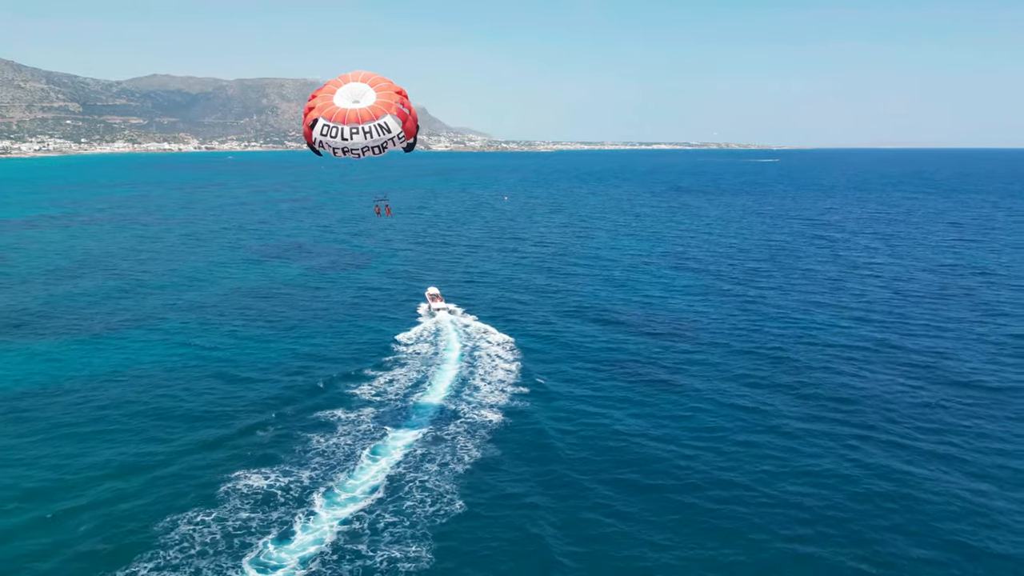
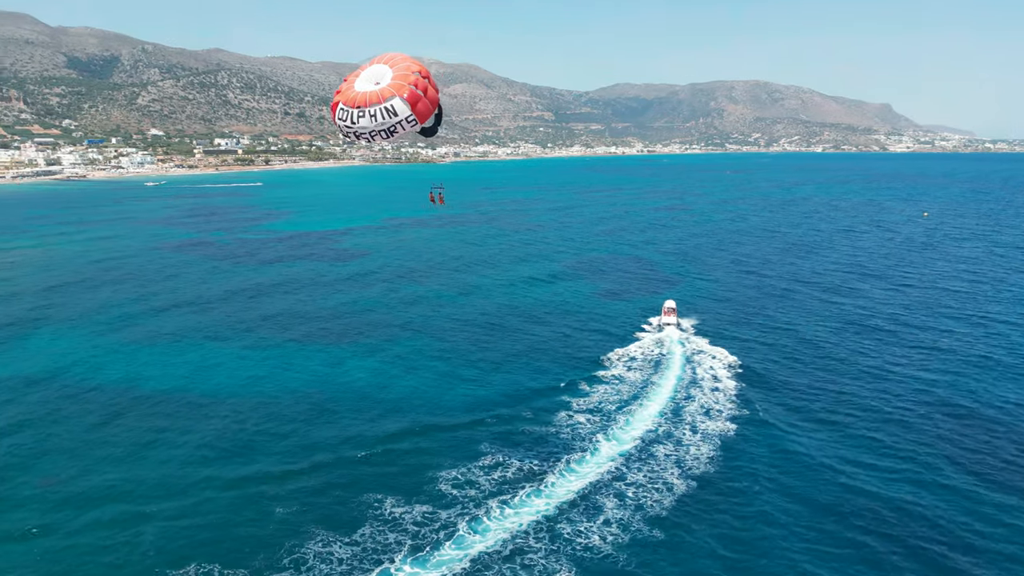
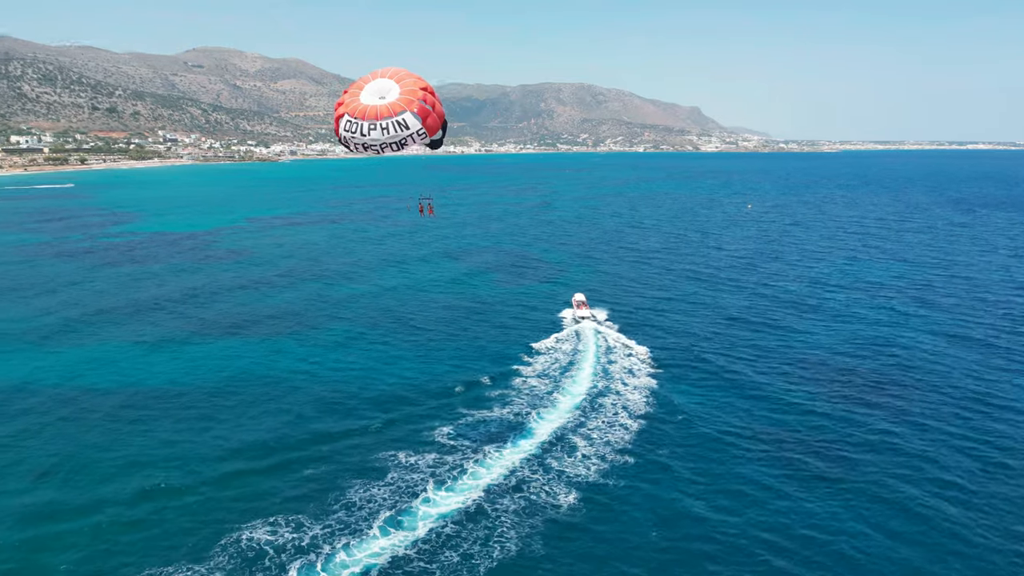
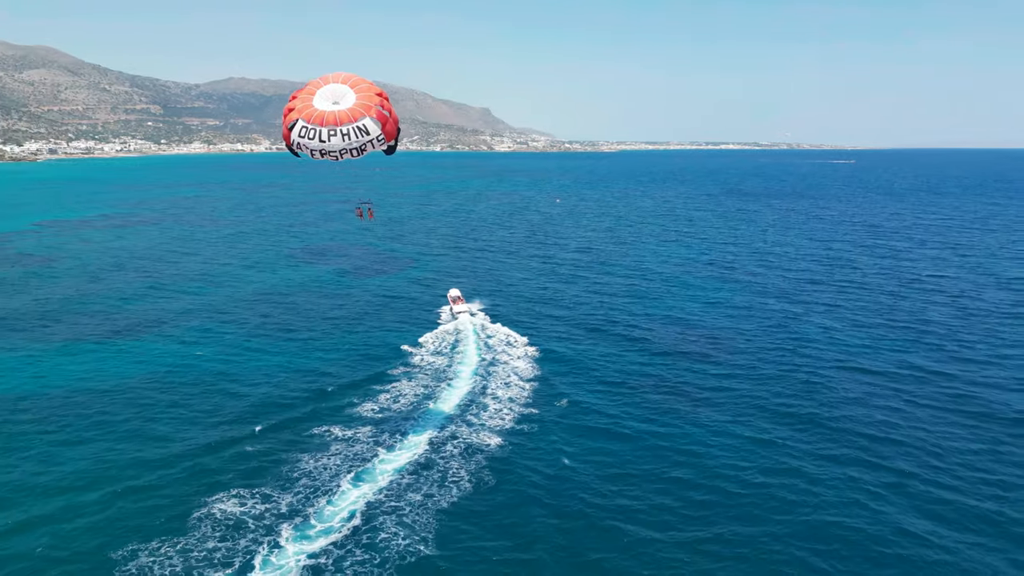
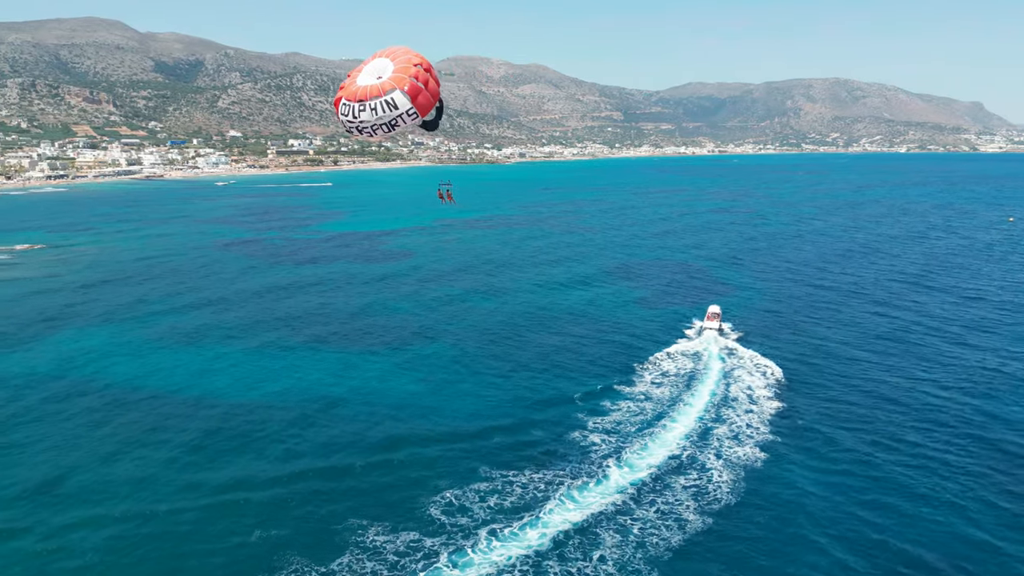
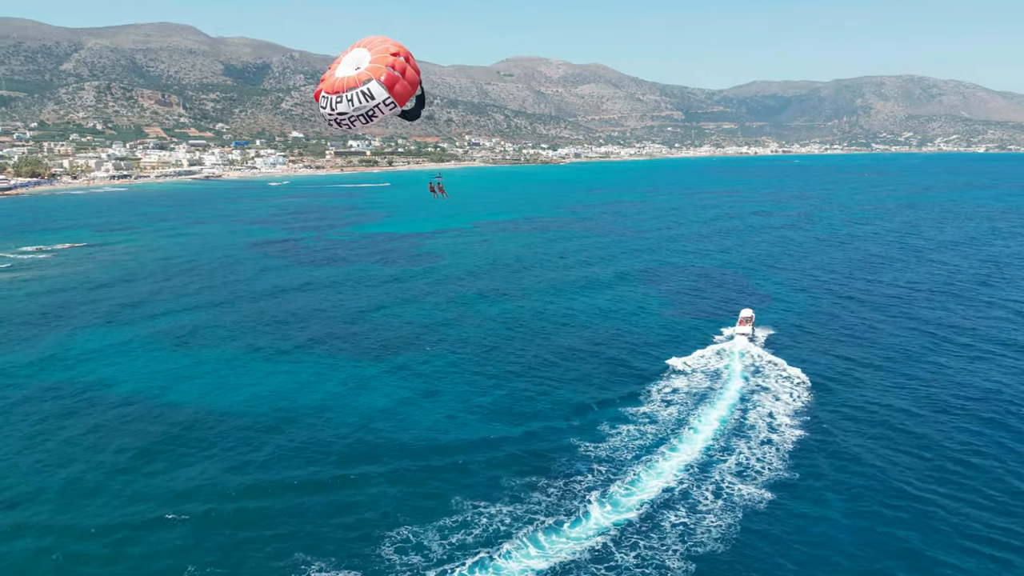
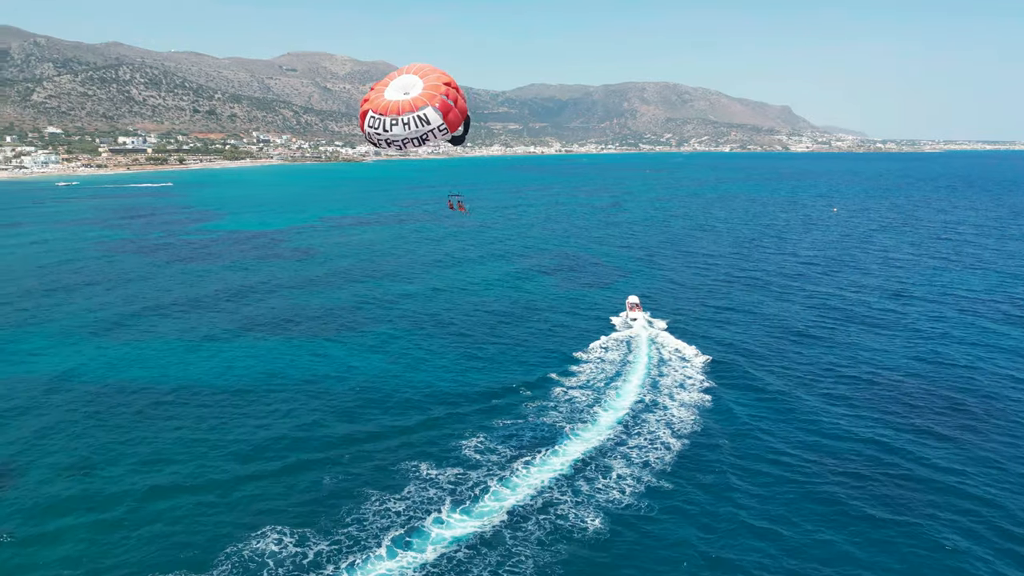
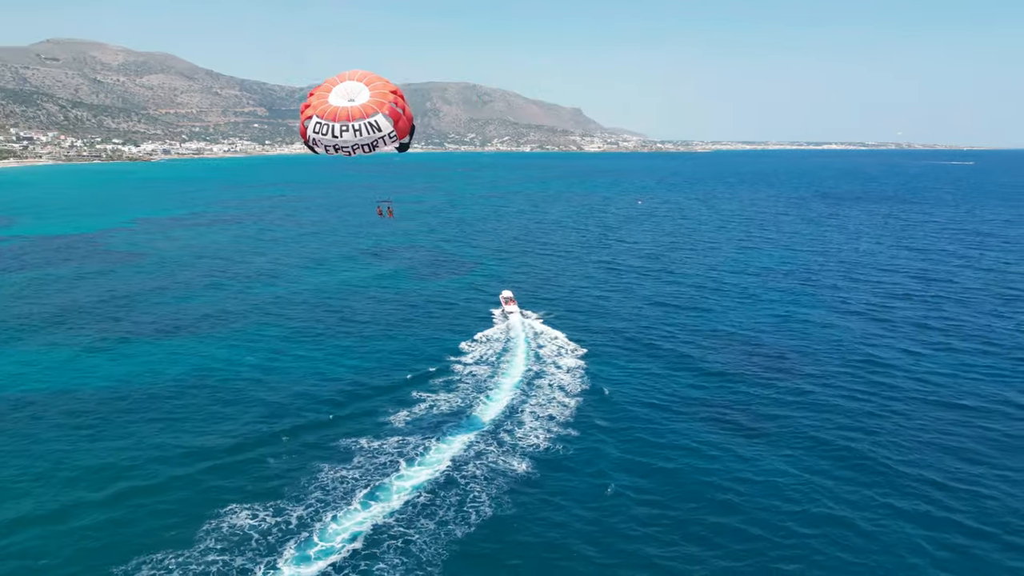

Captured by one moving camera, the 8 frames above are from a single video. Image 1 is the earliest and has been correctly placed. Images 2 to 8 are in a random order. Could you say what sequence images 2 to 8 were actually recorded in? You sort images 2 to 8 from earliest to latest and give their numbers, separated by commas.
4, 8, 3, 7, 2, 5, 6
